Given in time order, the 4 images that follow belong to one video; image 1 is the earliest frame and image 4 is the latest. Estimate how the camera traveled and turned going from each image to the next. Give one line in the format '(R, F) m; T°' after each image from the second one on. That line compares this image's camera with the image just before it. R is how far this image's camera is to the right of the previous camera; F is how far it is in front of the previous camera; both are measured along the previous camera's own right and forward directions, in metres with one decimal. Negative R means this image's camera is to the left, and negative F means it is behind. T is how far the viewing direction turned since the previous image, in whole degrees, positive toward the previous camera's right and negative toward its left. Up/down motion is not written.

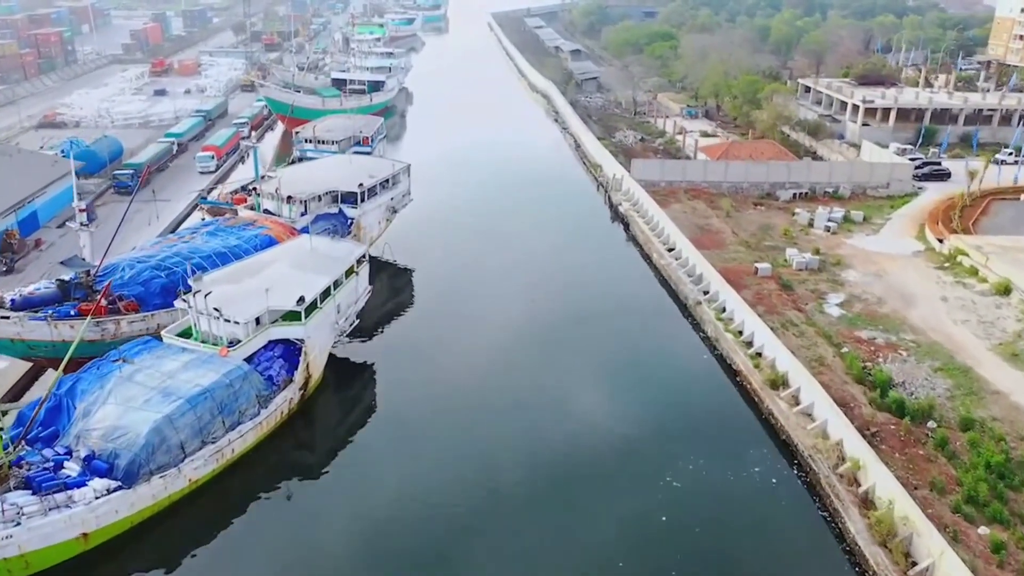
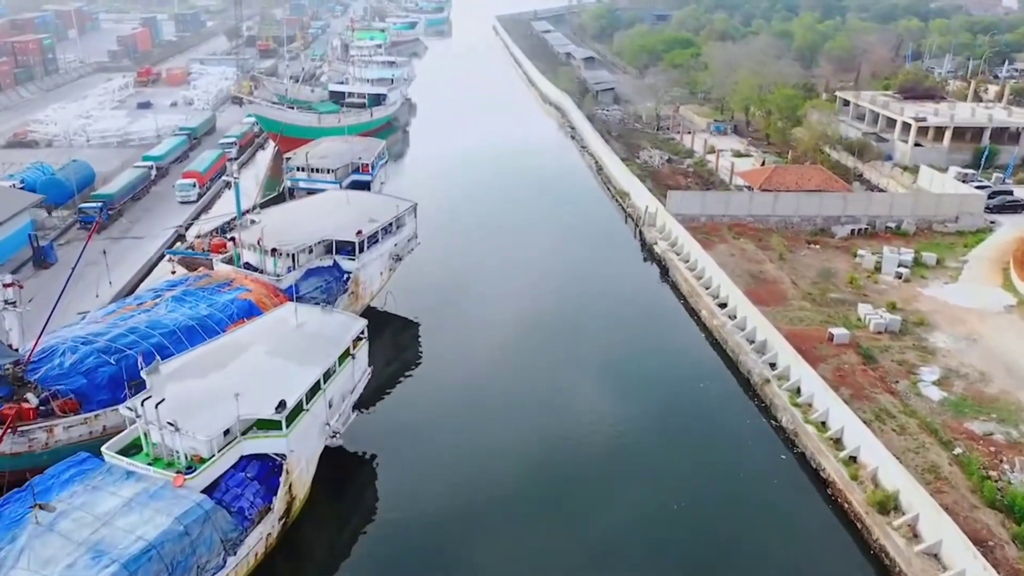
(-0.6, +2.9) m; 0°
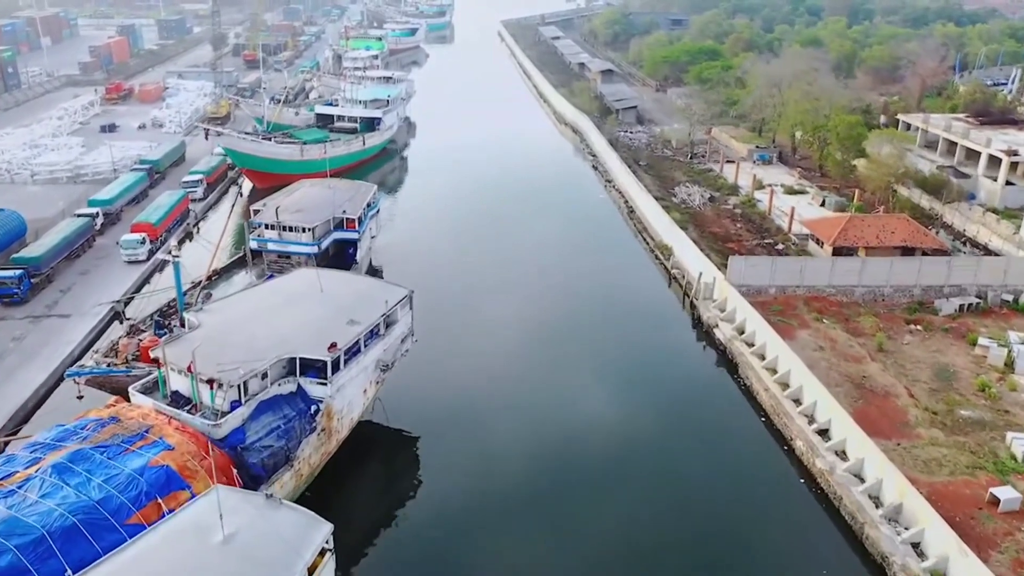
(-0.5, +4.4) m; 0°
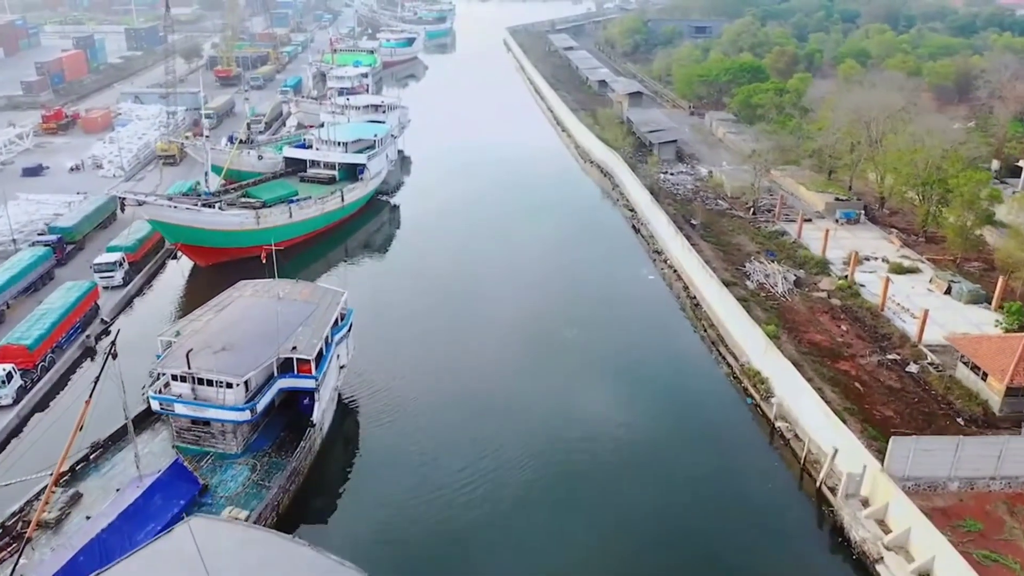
(-0.6, +6.2) m; 0°
